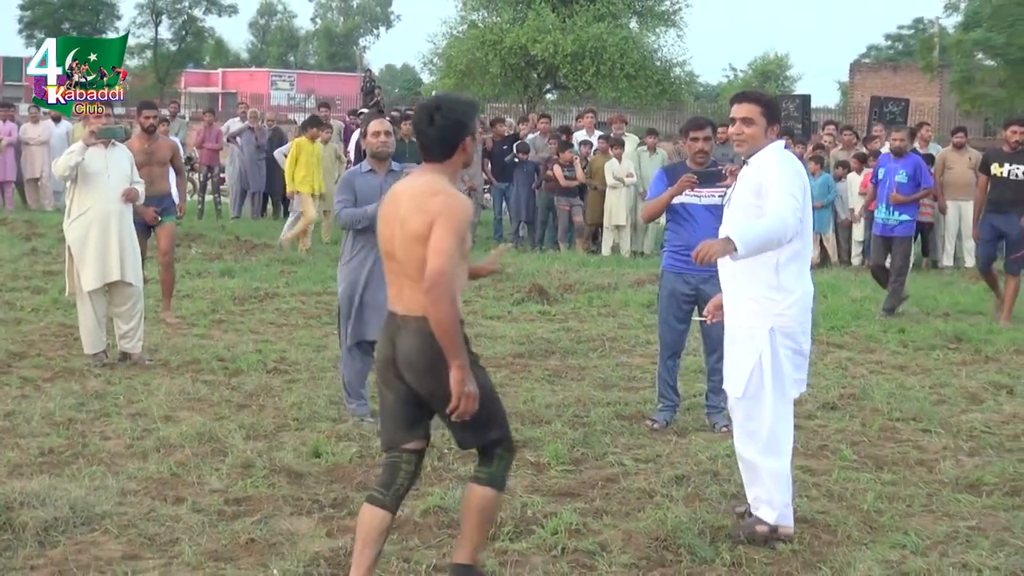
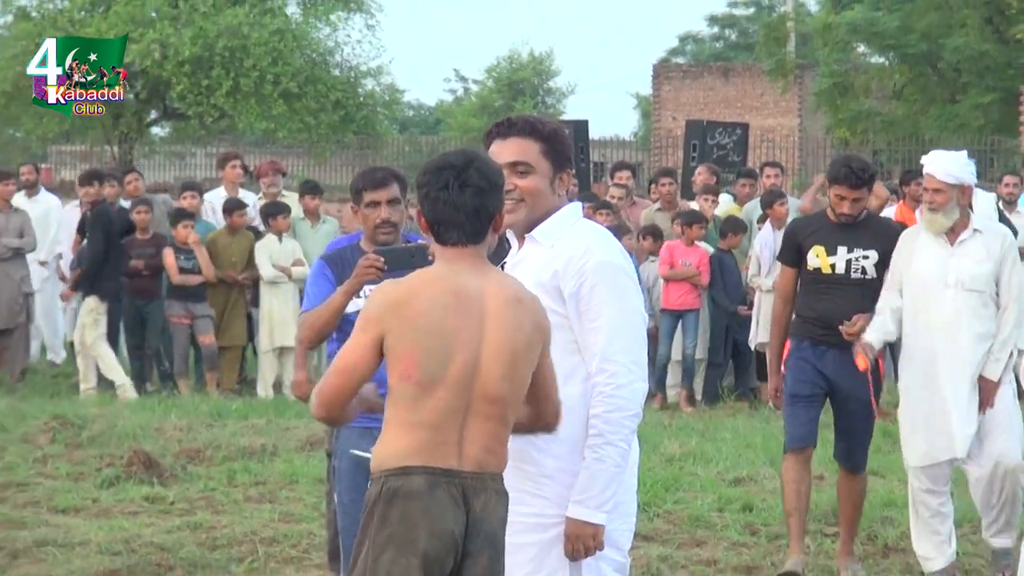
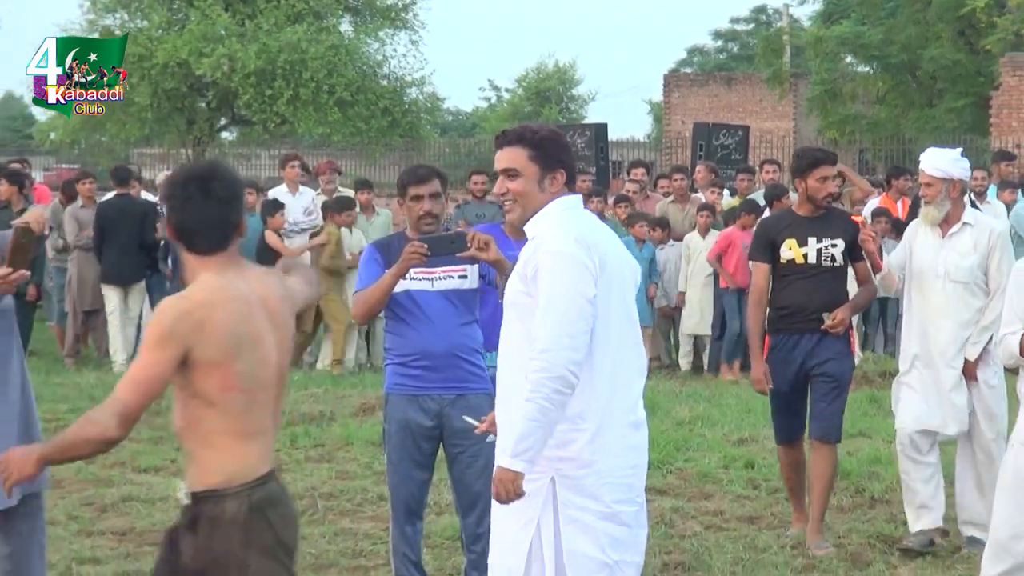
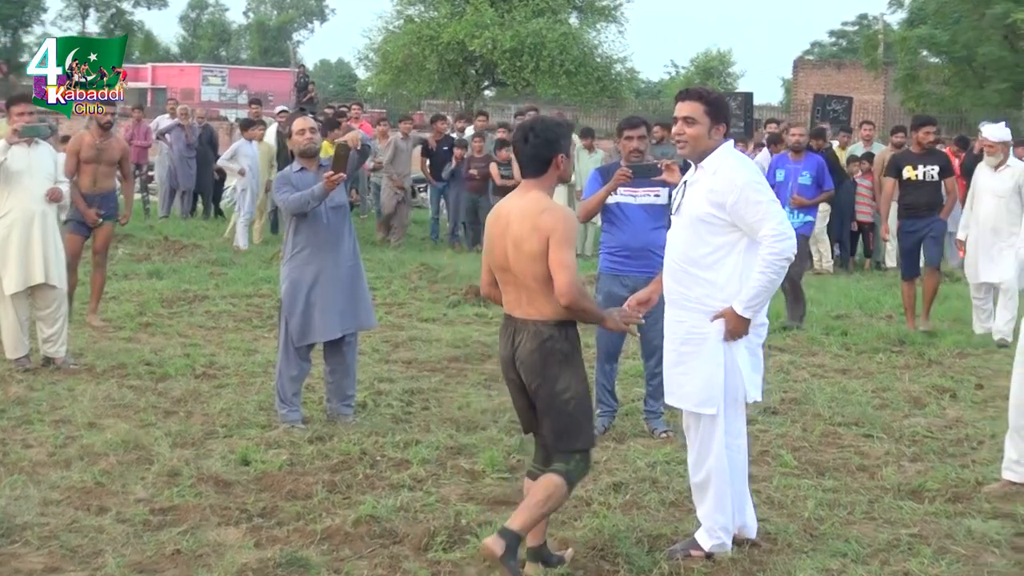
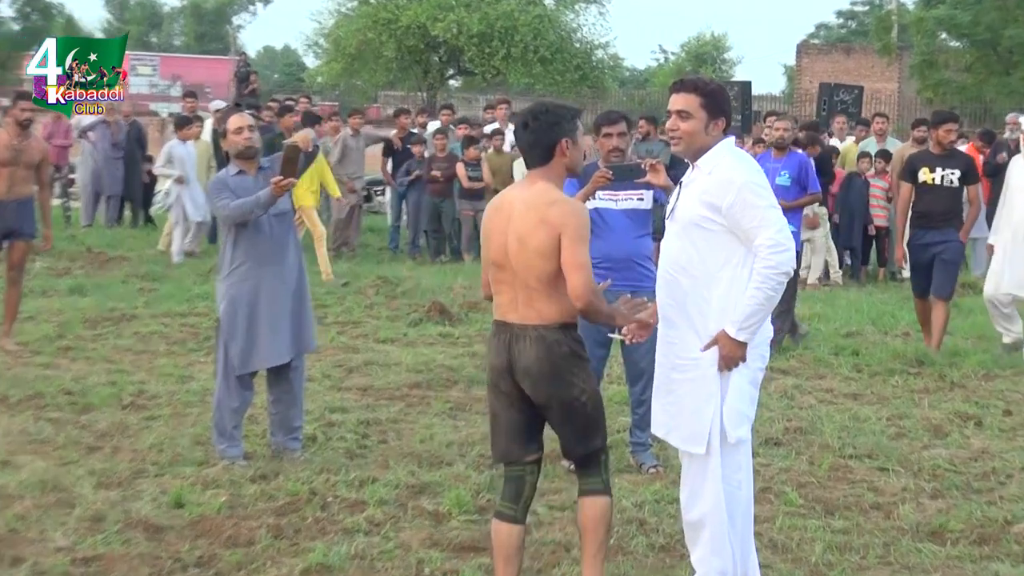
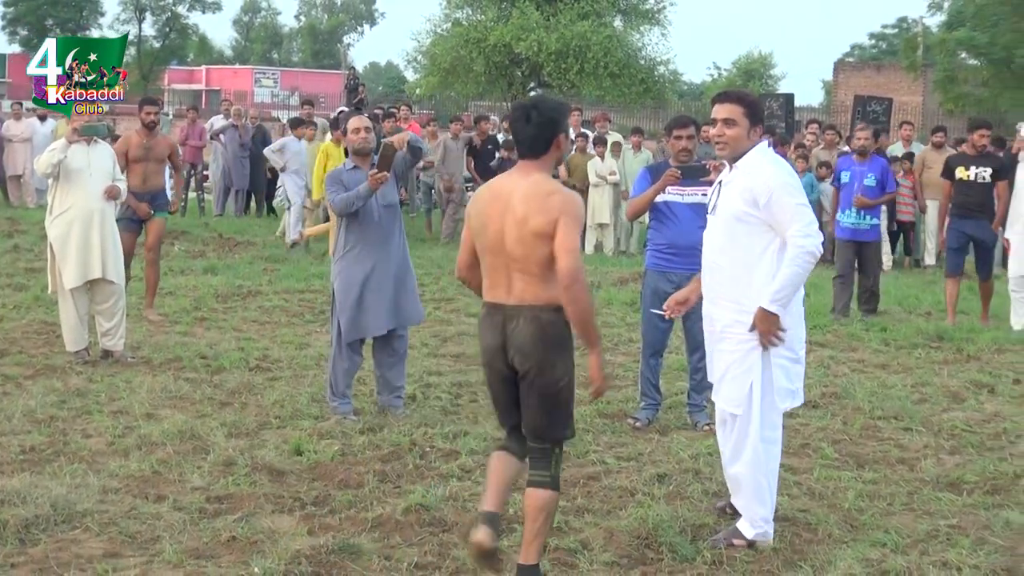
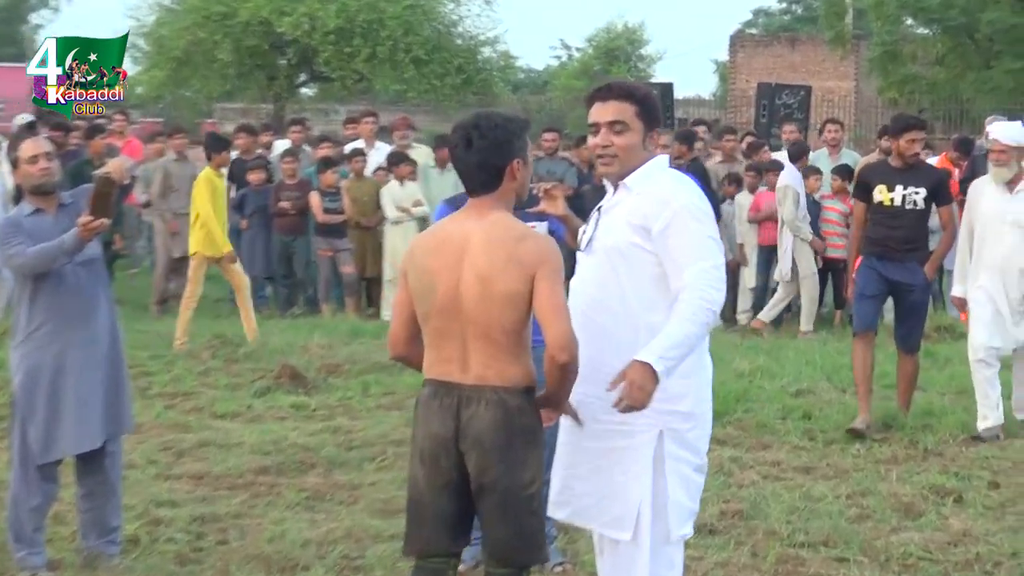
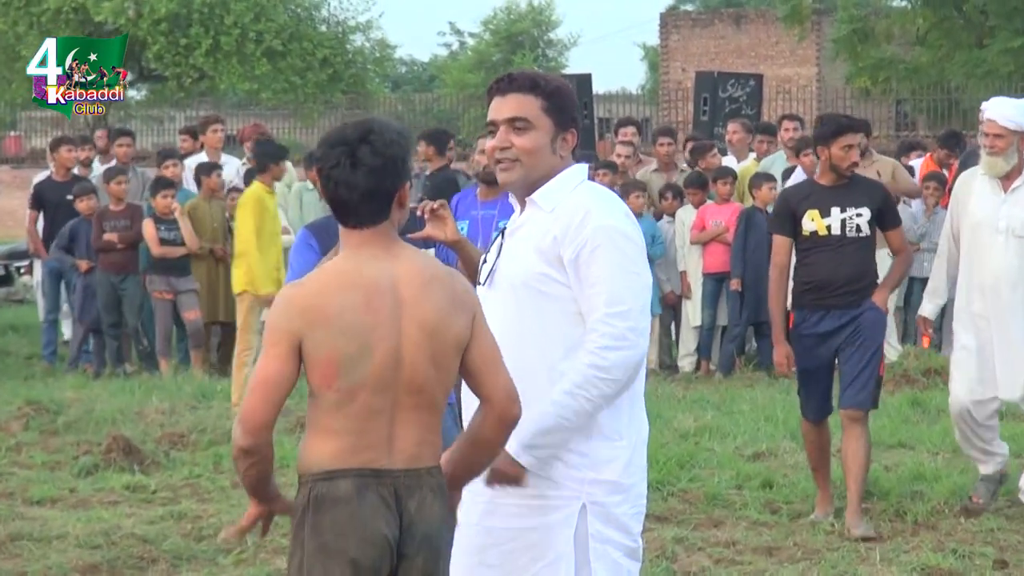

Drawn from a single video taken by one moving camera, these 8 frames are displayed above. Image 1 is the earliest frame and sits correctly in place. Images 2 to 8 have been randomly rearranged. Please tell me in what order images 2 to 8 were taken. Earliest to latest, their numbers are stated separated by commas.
6, 4, 5, 7, 8, 2, 3
